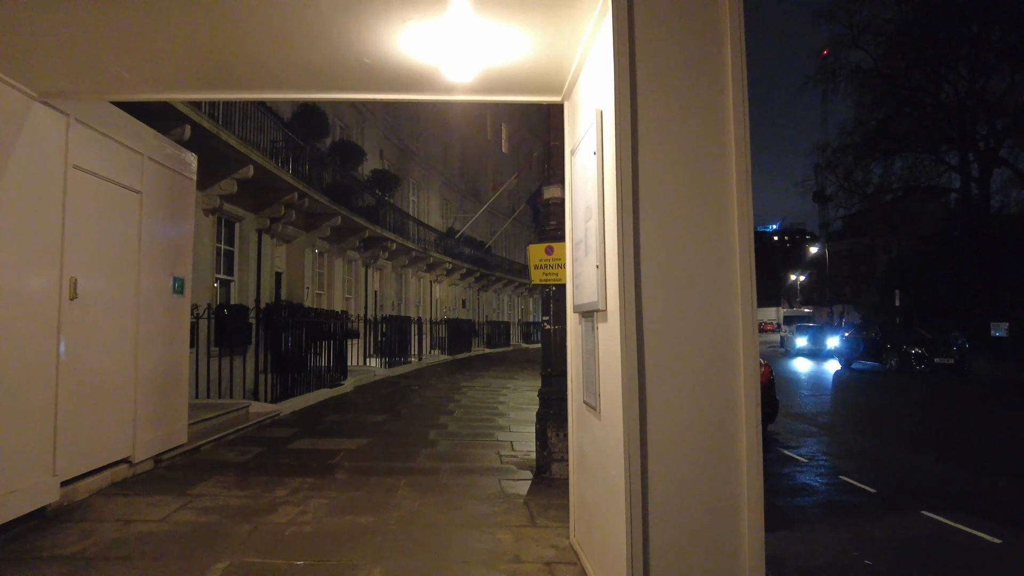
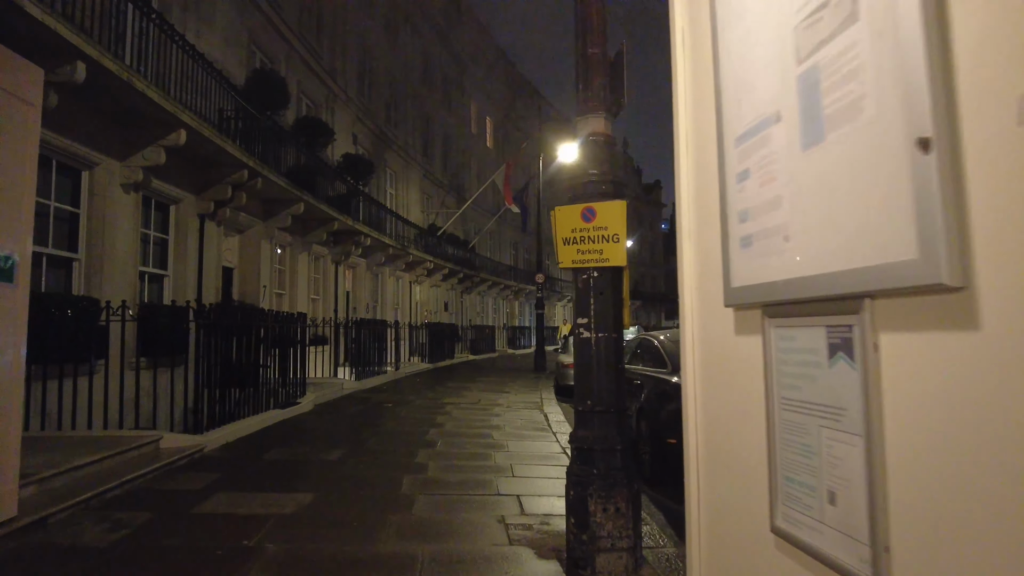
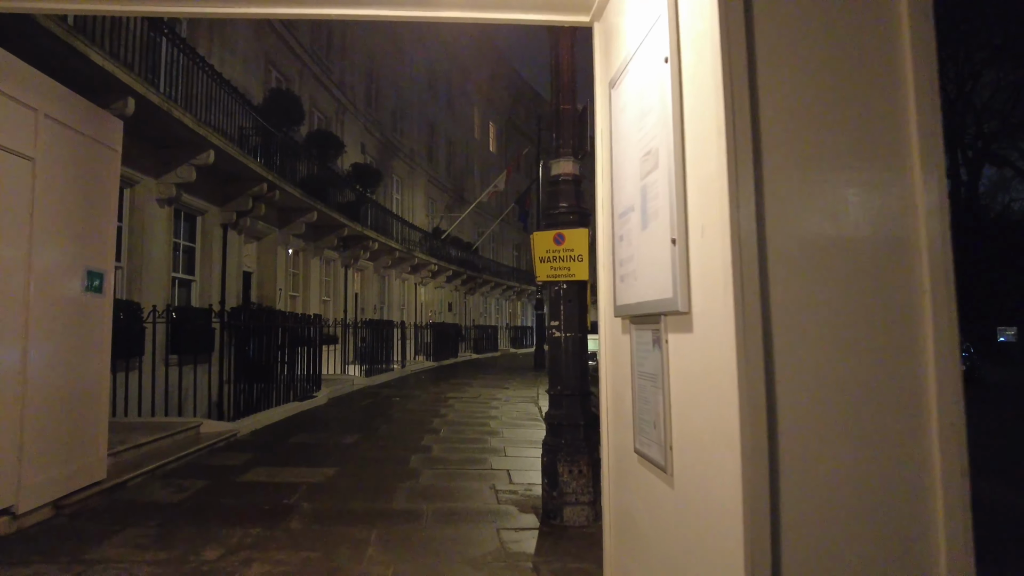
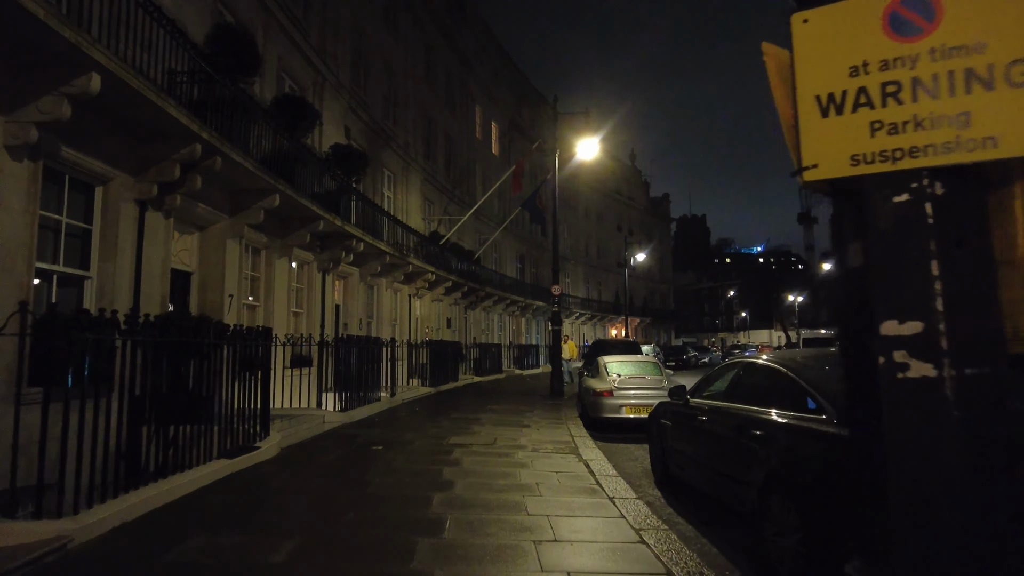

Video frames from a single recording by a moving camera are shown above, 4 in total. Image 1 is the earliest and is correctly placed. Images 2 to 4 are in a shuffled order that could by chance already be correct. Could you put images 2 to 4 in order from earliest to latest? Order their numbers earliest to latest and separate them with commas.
3, 2, 4
